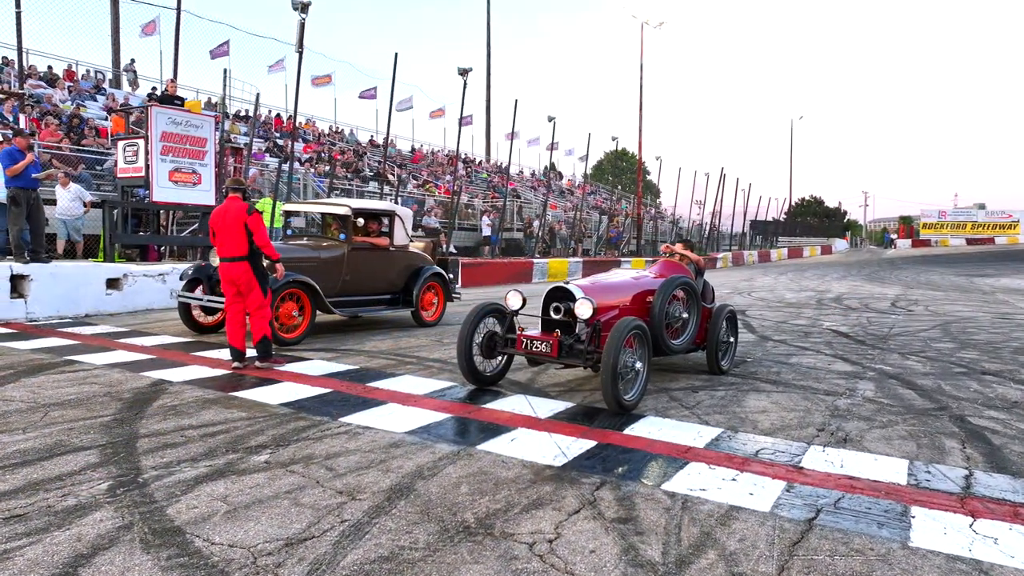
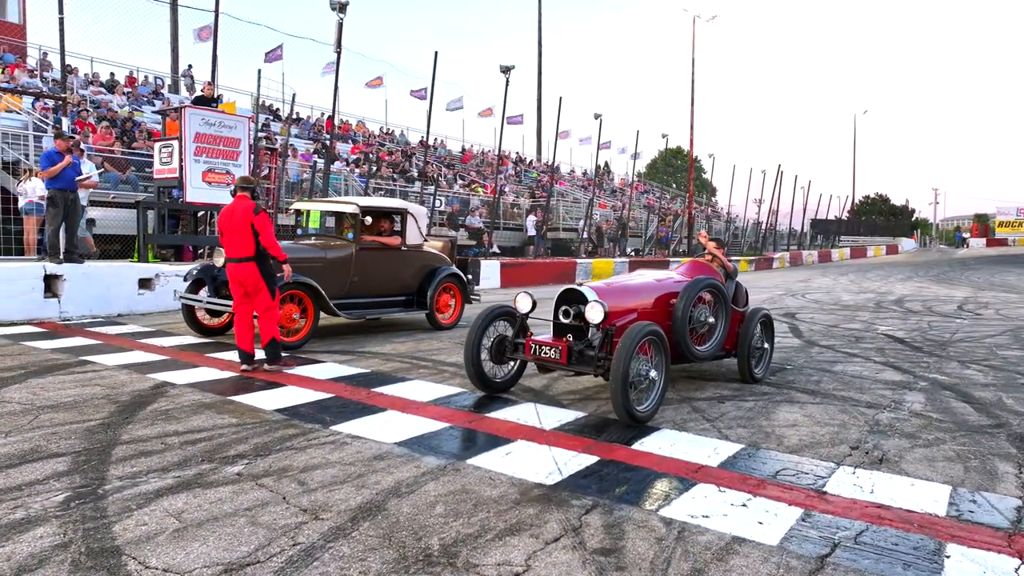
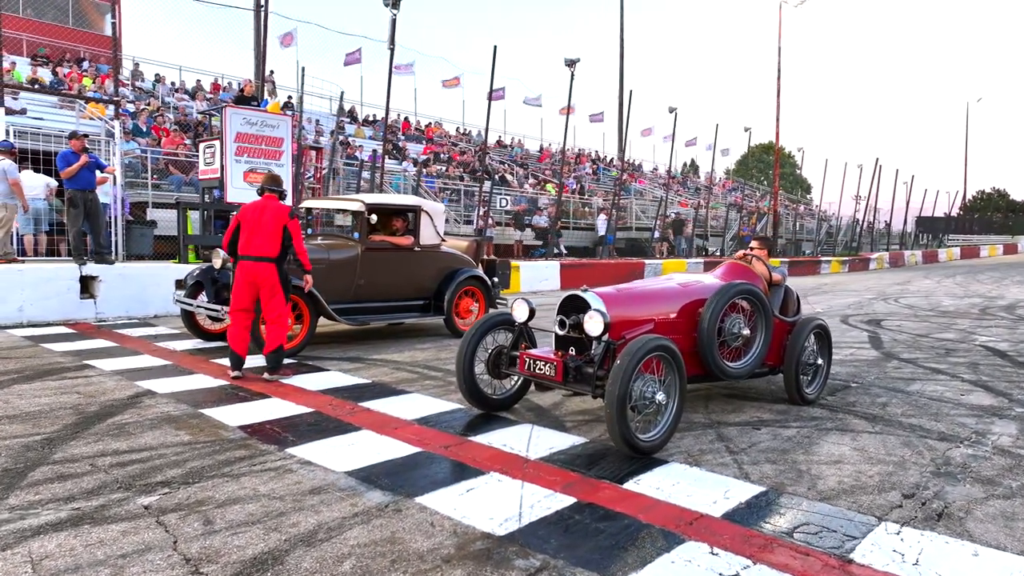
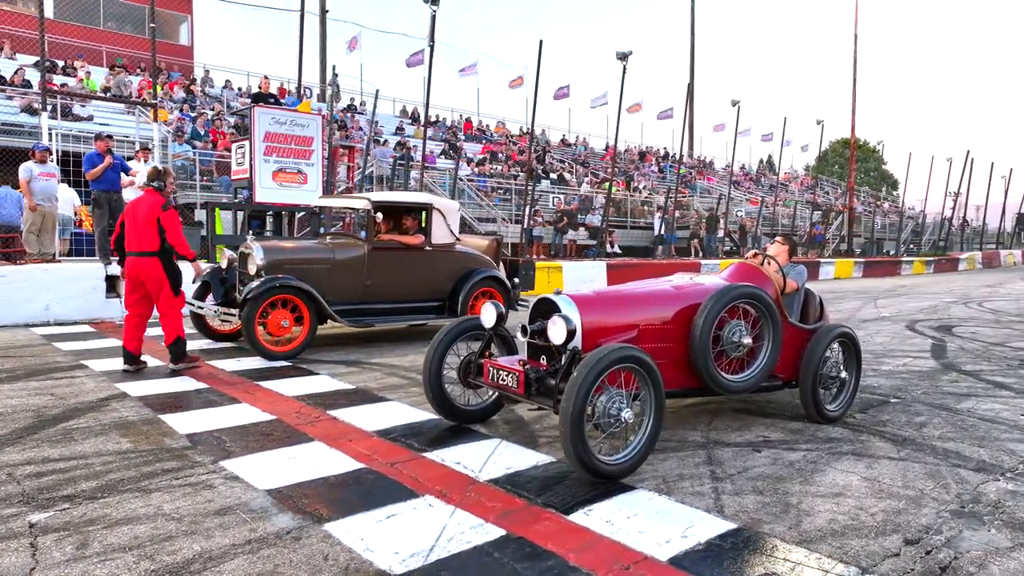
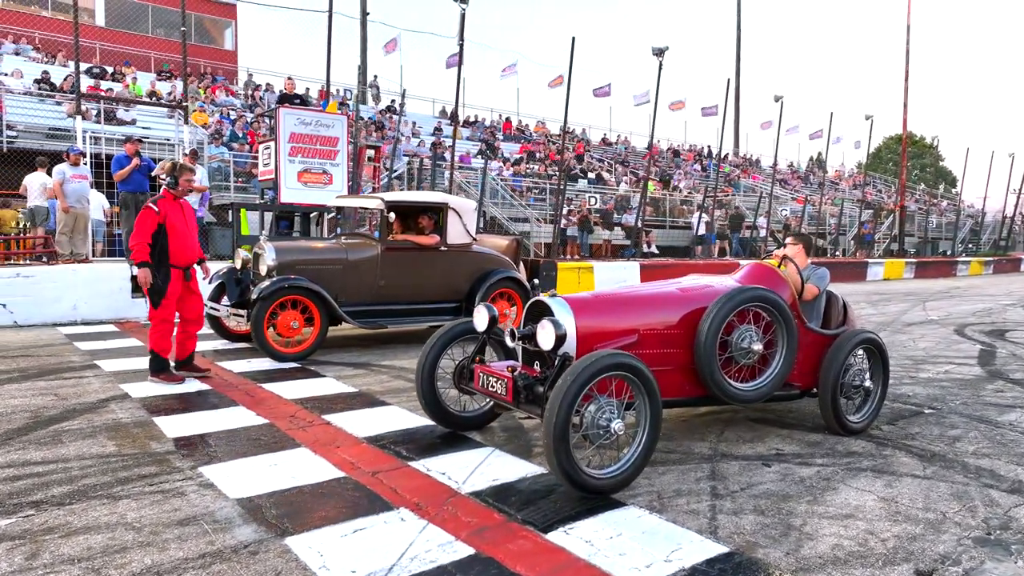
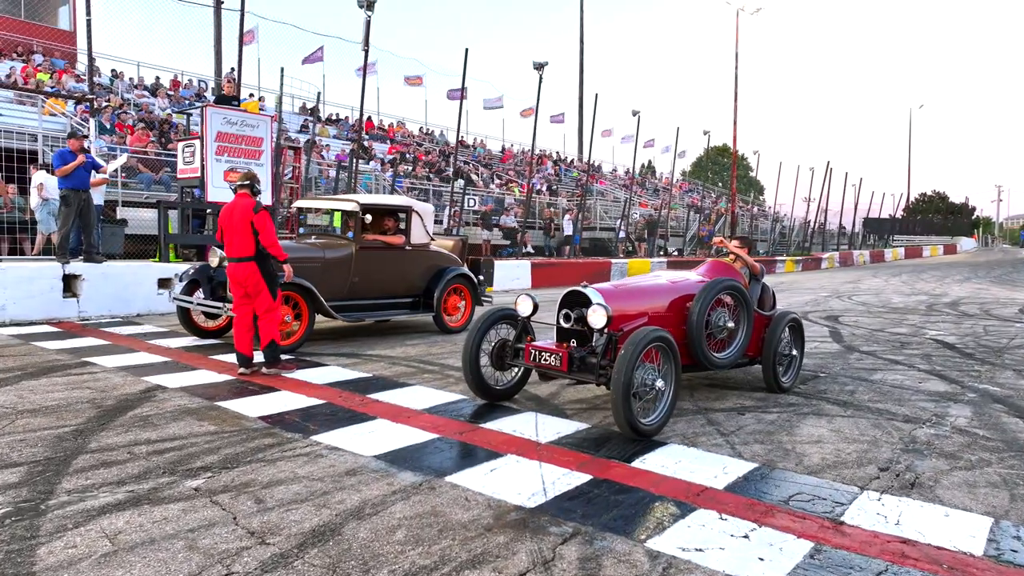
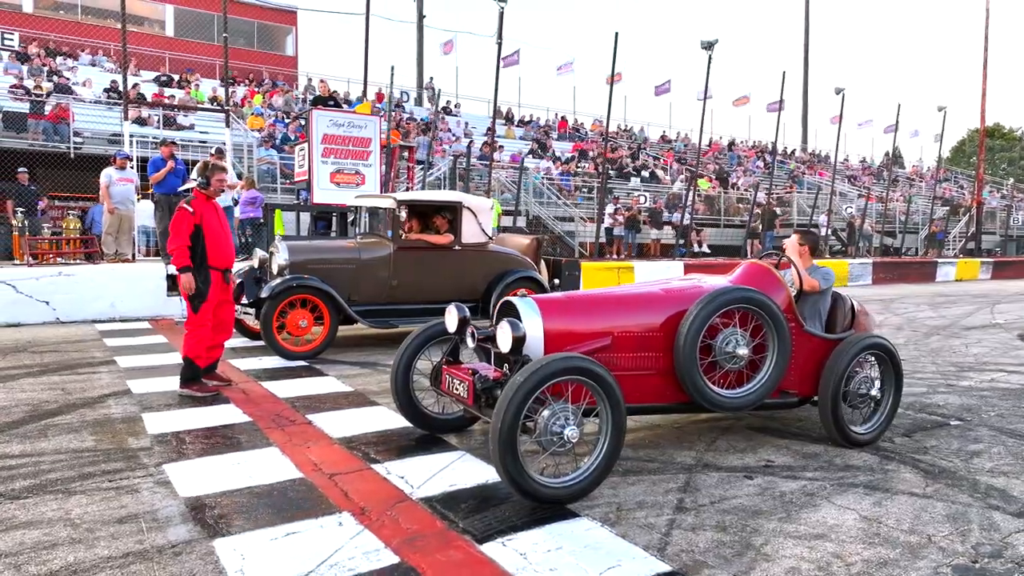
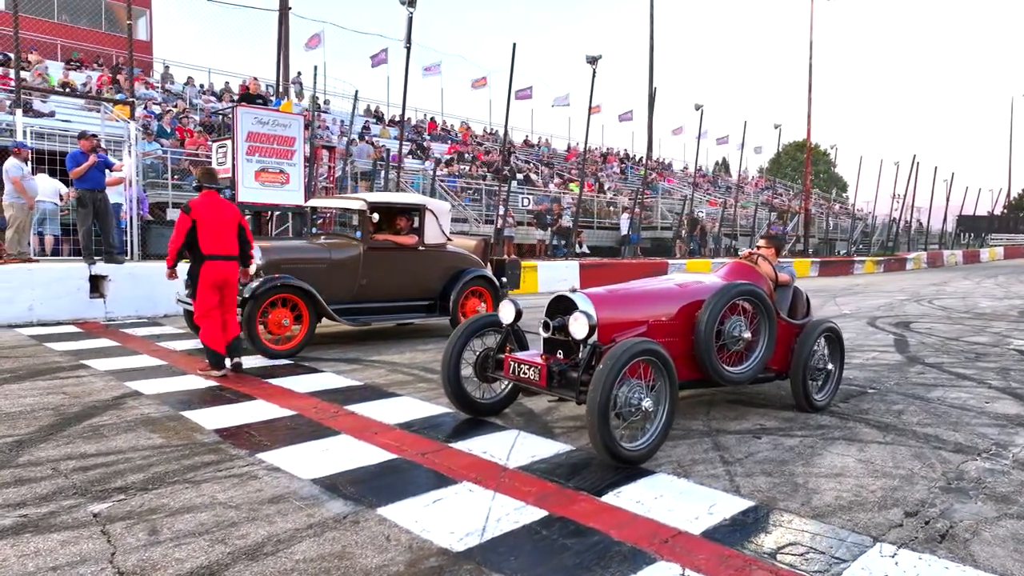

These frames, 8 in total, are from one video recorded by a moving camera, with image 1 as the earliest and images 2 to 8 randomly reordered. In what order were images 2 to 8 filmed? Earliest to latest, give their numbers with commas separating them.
2, 6, 3, 8, 4, 5, 7
